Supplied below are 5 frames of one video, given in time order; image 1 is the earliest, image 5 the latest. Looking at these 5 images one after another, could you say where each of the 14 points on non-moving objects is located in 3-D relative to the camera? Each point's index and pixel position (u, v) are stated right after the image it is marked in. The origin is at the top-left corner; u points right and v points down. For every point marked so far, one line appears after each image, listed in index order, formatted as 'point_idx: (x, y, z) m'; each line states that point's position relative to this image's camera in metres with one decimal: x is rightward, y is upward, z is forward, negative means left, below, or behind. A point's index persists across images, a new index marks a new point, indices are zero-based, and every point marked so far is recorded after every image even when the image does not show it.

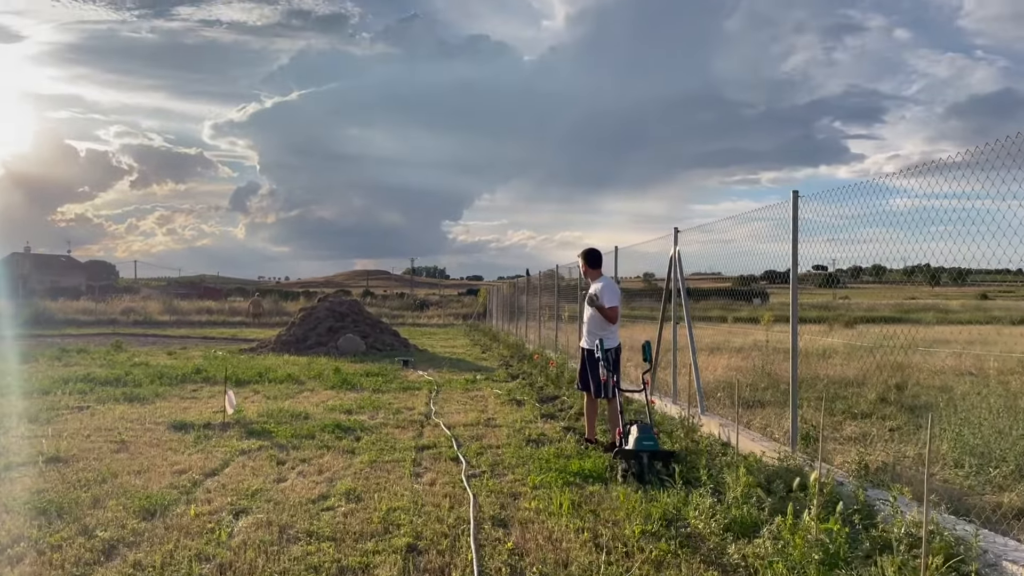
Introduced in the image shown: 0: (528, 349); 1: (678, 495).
0: (+0.3, -1.3, +18.5) m
1: (+0.8, -1.0, +4.2) m
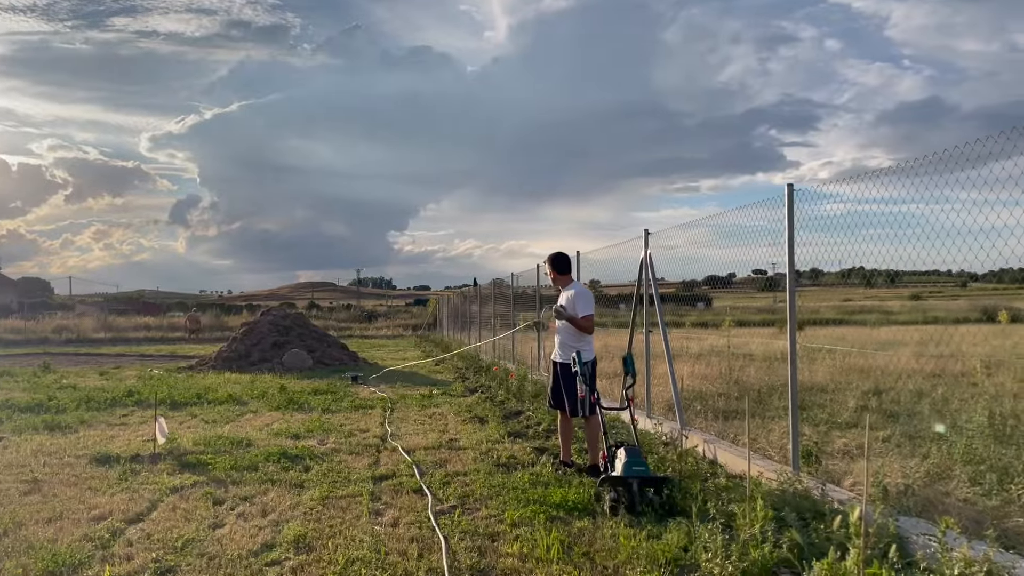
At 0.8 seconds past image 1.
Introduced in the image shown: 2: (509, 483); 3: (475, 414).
0: (-0.6, -1.5, +17.9) m
1: (+0.7, -1.0, +3.6) m
2: (0.0, -1.1, +4.9) m
3: (-0.4, -1.2, +8.2) m
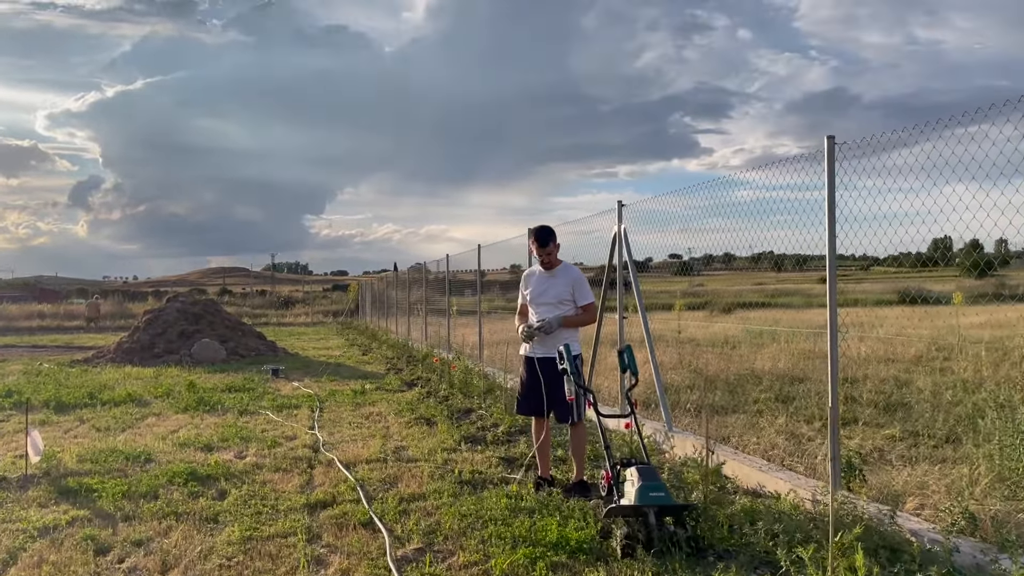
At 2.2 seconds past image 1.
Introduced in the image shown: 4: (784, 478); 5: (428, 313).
0: (-2.0, -1.1, +16.8) m
1: (+0.7, -1.0, +2.7) m
2: (-0.1, -1.0, +3.9) m
3: (-0.8, -1.1, +7.2) m
4: (+1.3, -0.9, +4.1) m
5: (-1.6, -0.5, +16.5) m
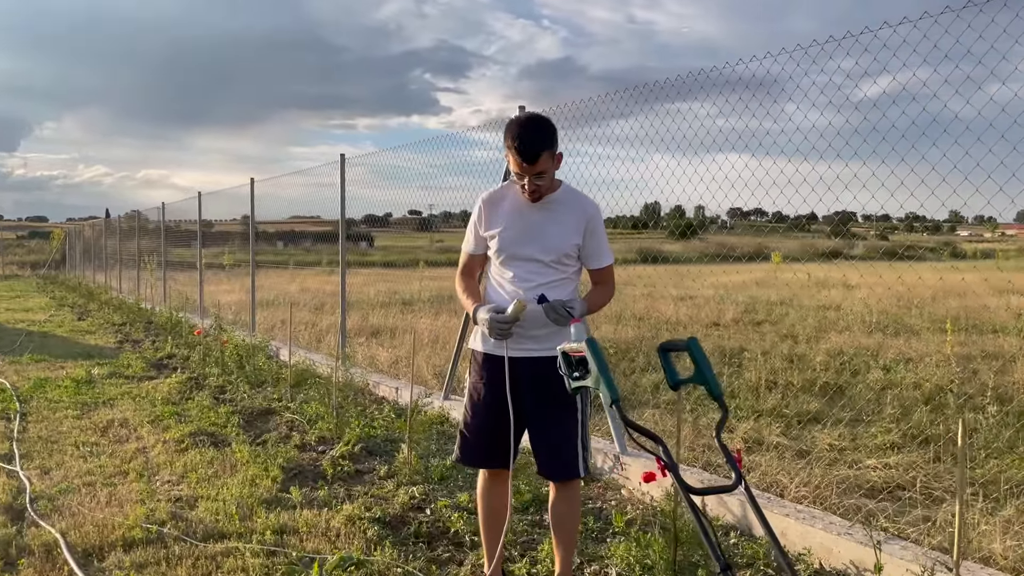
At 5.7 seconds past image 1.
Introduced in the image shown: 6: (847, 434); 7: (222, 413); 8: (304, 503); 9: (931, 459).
0: (-5.8, -0.3, +13.5) m
1: (+1.0, -0.9, +0.9) m
2: (-0.1, -0.9, +1.8) m
3: (-1.8, -0.7, +4.7) m
4: (+1.2, -0.8, +2.4) m
5: (-5.4, +0.3, +13.3) m
6: (+1.7, -0.7, +4.2) m
7: (-1.6, -0.7, +4.9) m
8: (-0.8, -0.8, +3.3) m
9: (+1.8, -0.8, +3.6) m
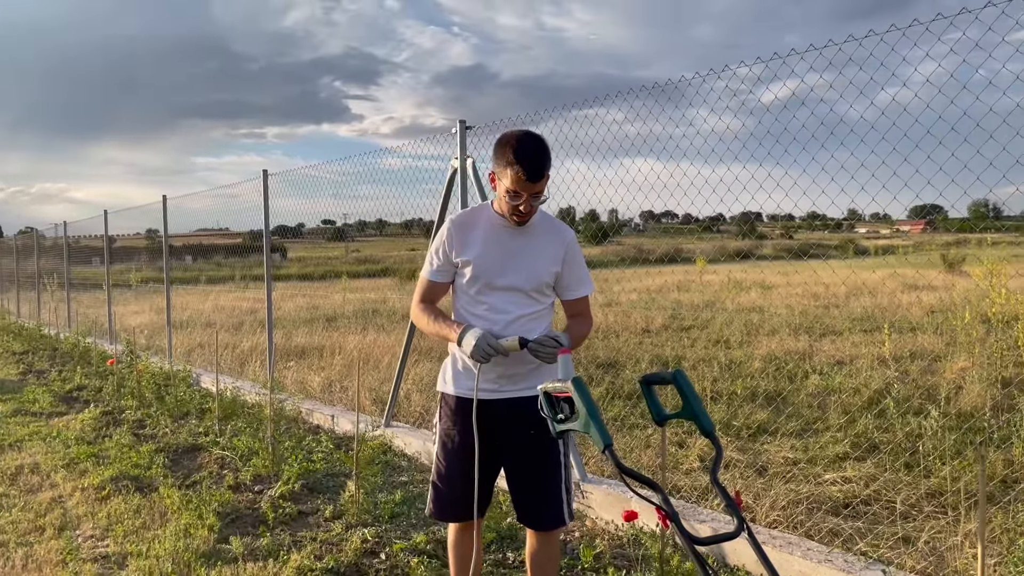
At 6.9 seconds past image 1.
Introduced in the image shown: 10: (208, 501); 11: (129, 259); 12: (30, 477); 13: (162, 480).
0: (-6.9, -0.7, +12.7) m
1: (+1.1, -0.9, +0.8) m
2: (-0.1, -1.0, +1.6) m
3: (-2.0, -0.9, +4.3) m
4: (+1.1, -0.8, +2.3) m
5: (-6.5, 0.0, +12.5) m
6: (+1.4, -0.8, +4.1) m
7: (-1.9, -0.9, +4.6) m
8: (-0.9, -1.0, +3.1) m
9: (+1.6, -0.8, +3.6) m
10: (-1.3, -0.9, +3.7) m
11: (-4.4, +0.4, +10.0) m
12: (-2.4, -0.9, +4.3) m
13: (-1.6, -0.9, +4.1) m
